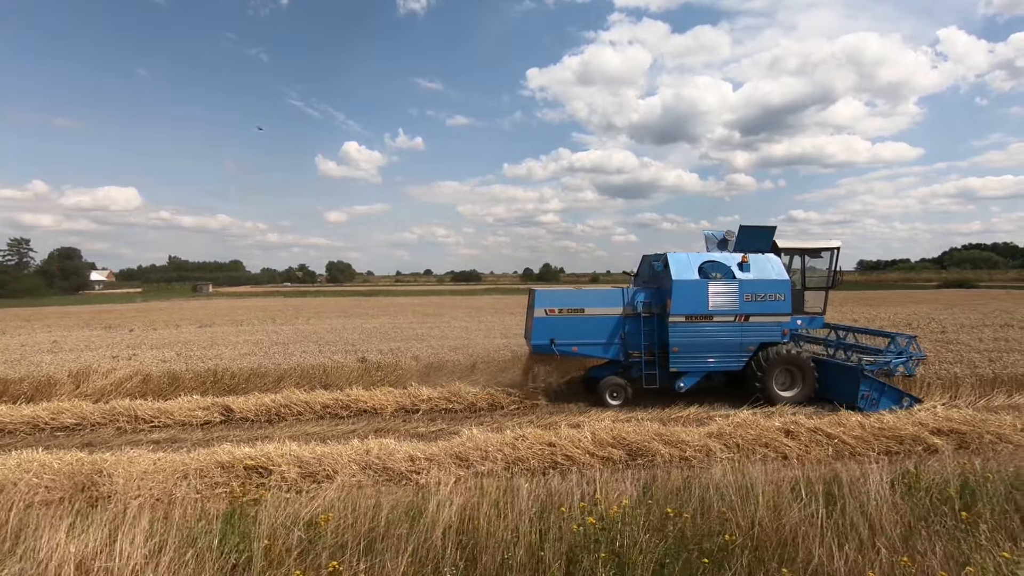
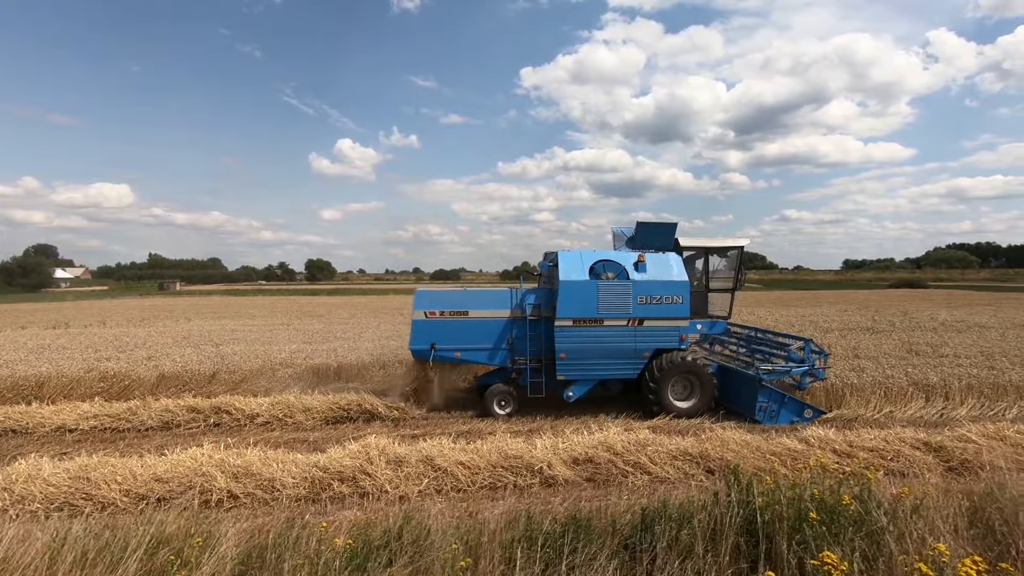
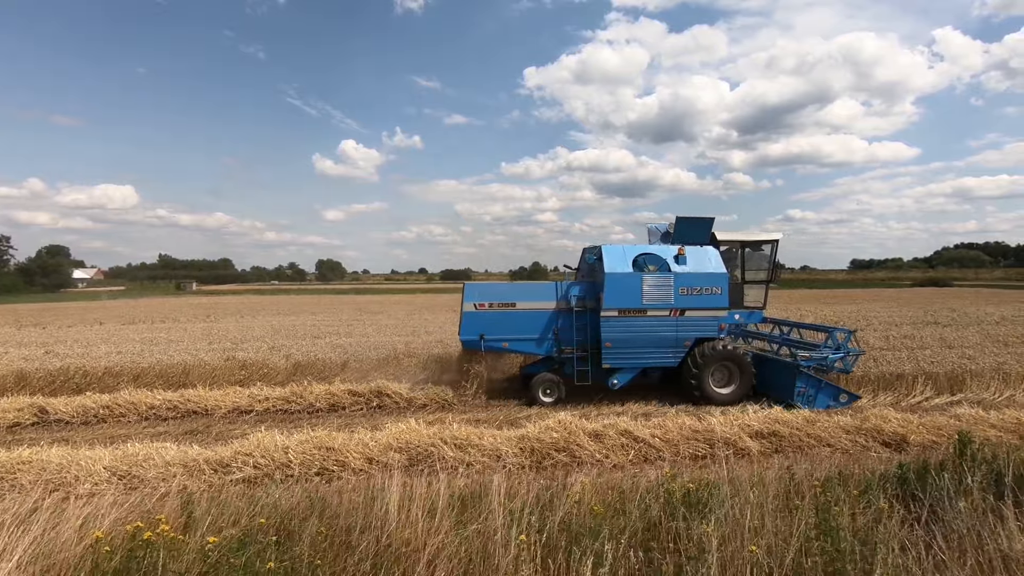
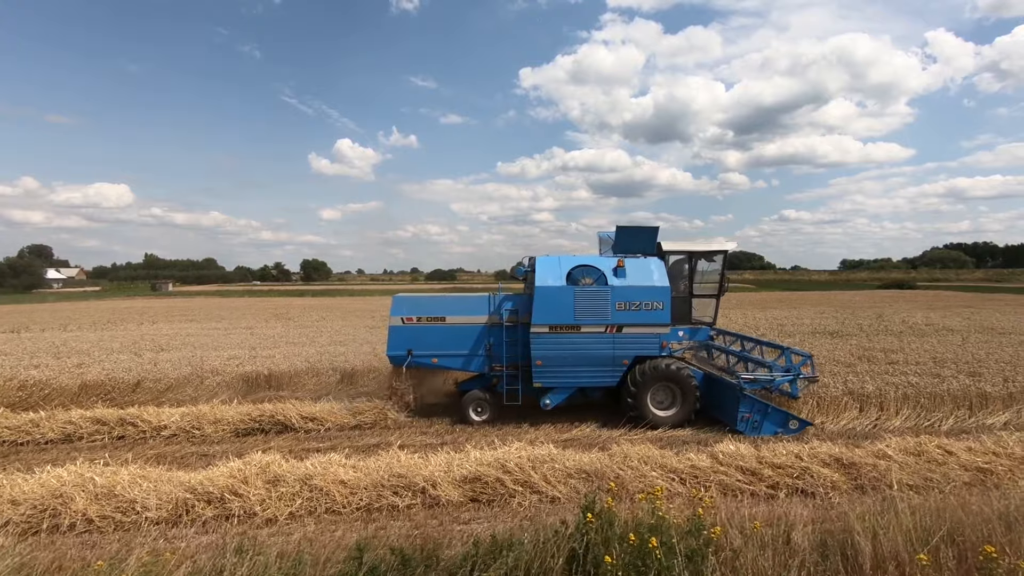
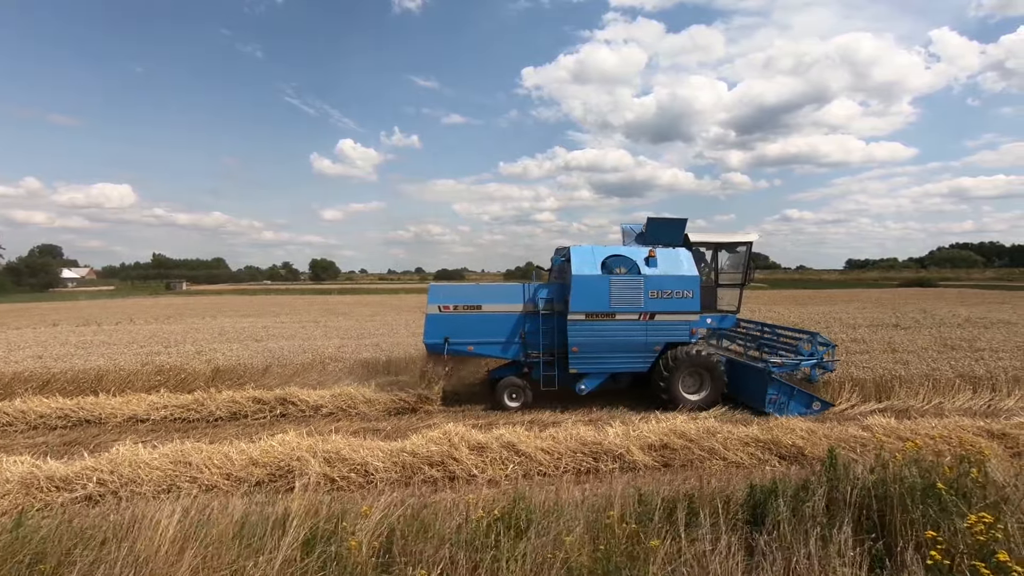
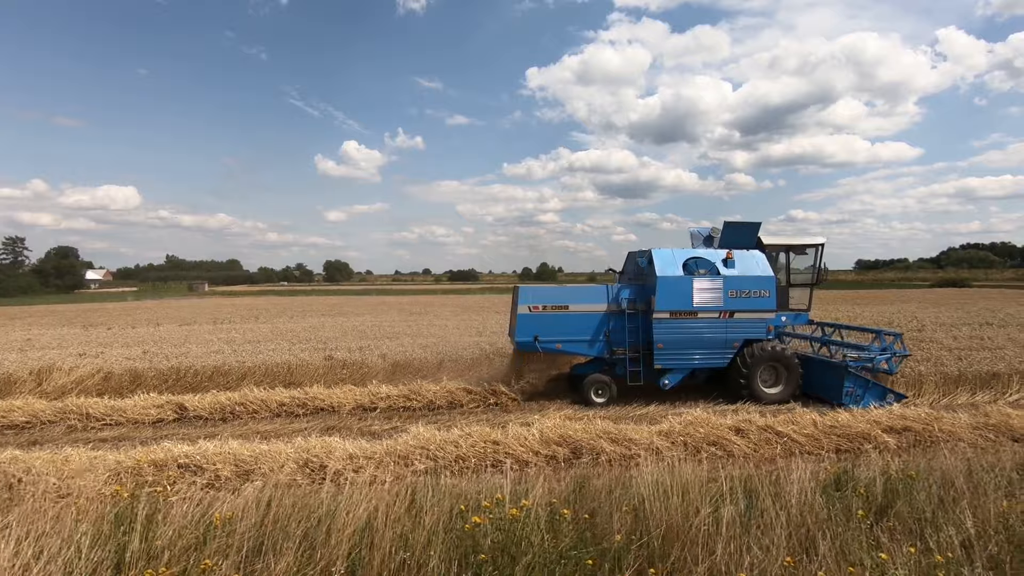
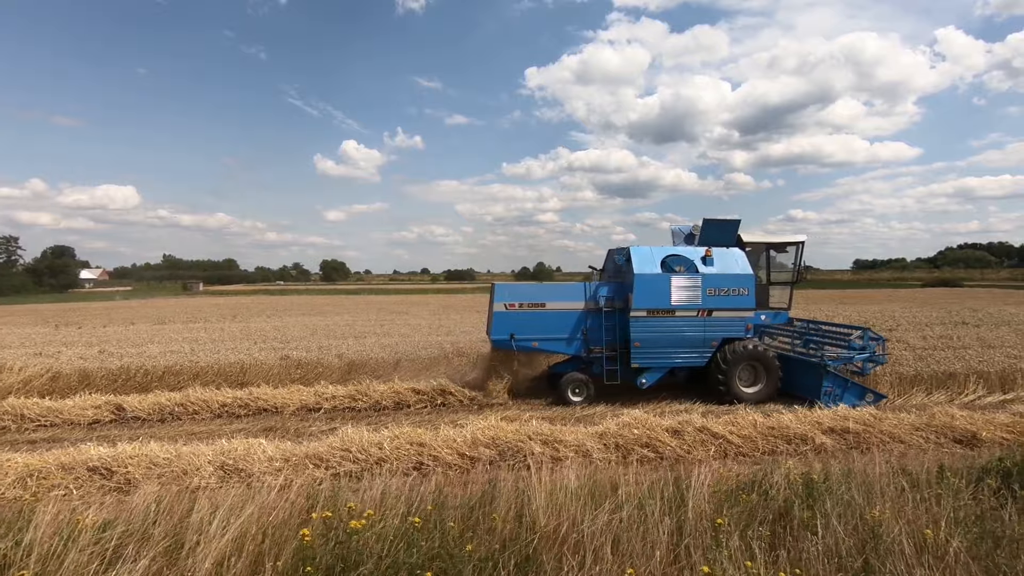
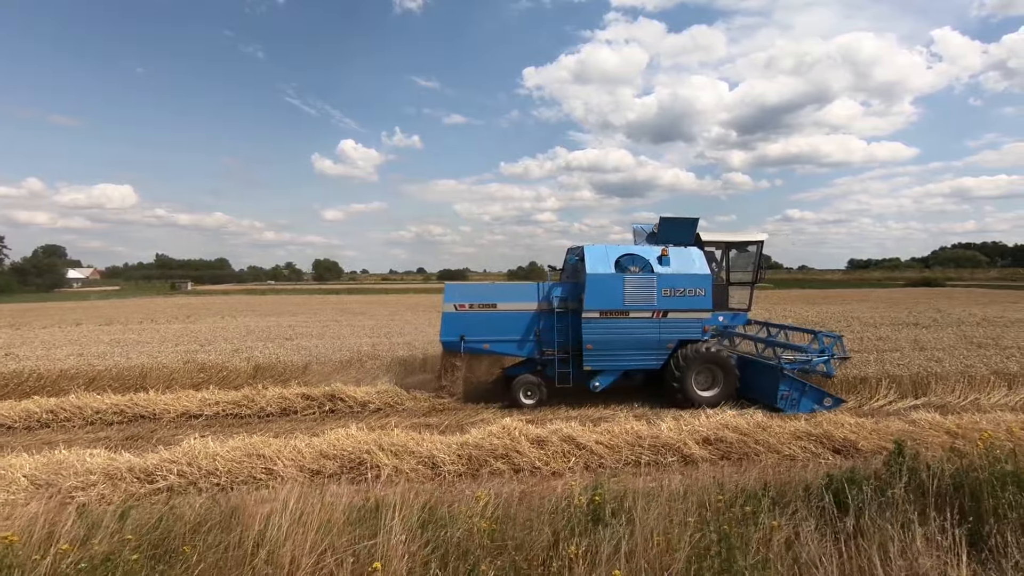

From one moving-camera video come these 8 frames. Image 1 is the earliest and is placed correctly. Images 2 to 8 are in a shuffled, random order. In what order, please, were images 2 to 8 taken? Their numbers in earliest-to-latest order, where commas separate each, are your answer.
6, 7, 3, 8, 5, 2, 4
